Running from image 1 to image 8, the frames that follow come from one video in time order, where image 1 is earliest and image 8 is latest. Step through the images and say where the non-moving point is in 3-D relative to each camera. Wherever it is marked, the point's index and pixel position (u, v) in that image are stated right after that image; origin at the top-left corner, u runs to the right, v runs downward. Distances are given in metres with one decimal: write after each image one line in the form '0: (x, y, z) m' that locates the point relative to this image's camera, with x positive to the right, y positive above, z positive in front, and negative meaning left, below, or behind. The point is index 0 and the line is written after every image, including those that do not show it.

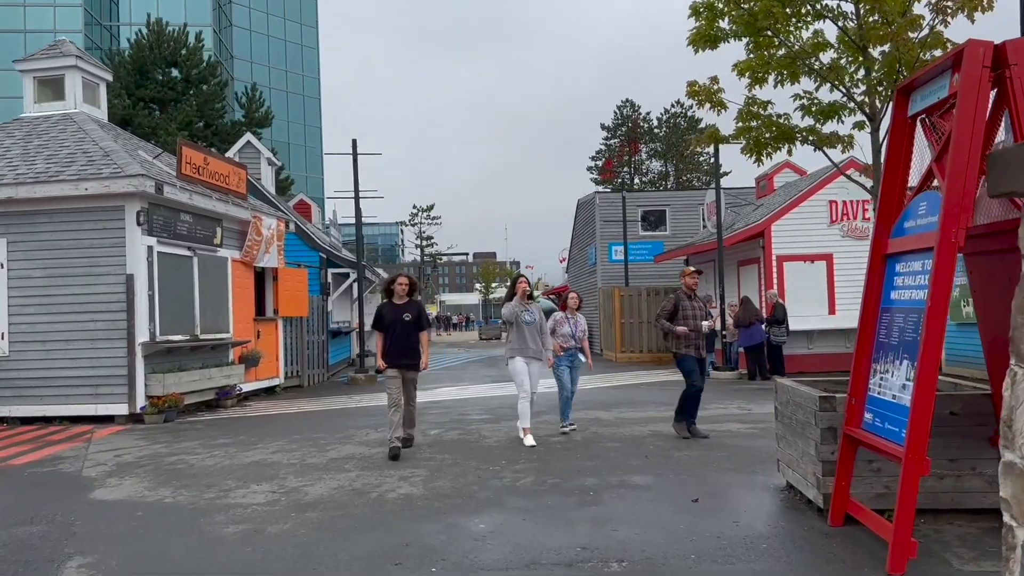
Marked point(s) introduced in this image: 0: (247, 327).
0: (-4.5, -0.7, +14.2) m
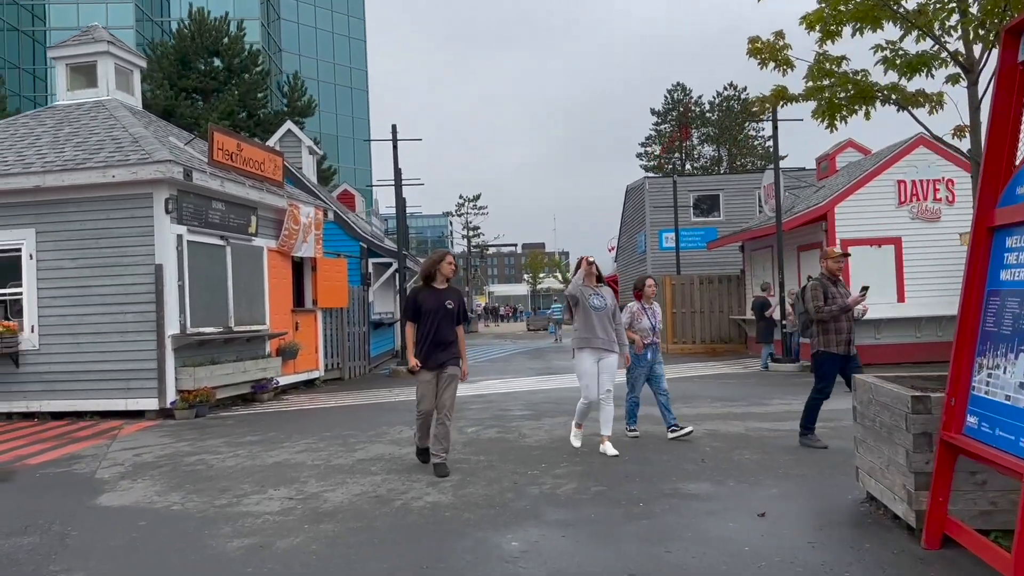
0: (-3.7, -0.5, +13.8) m
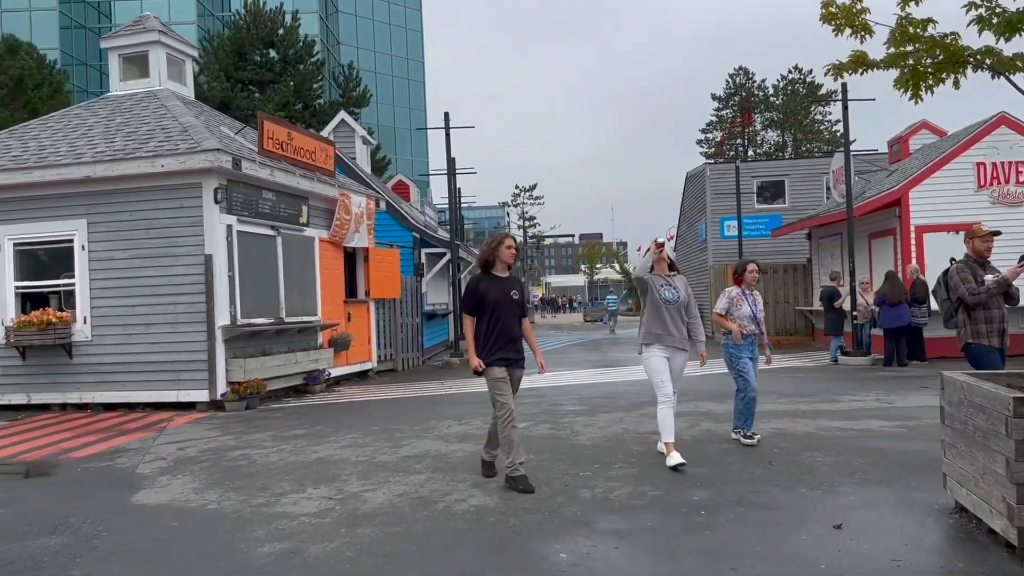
0: (-2.9, -0.3, +13.6) m
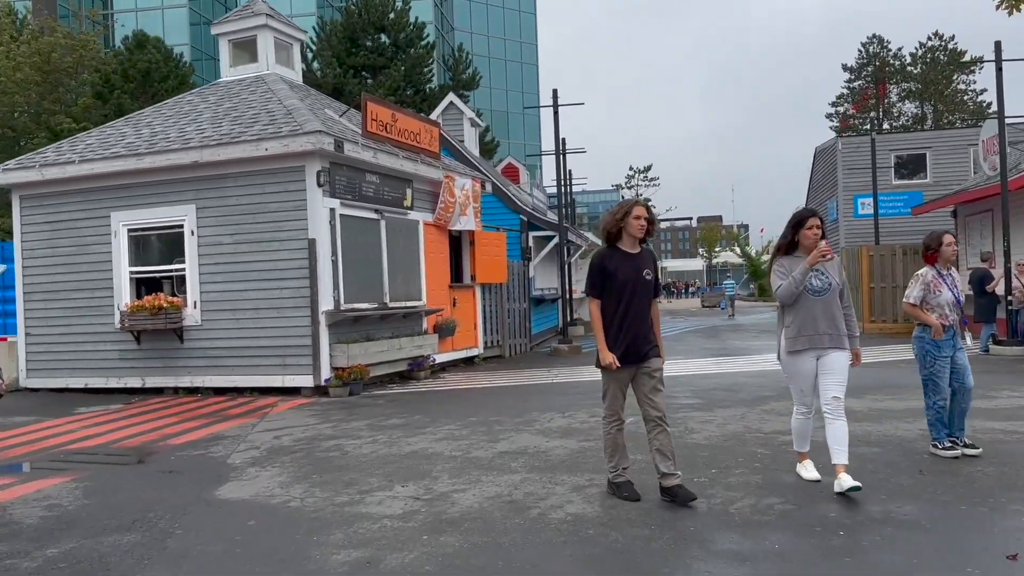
0: (-1.1, -0.1, +13.3) m
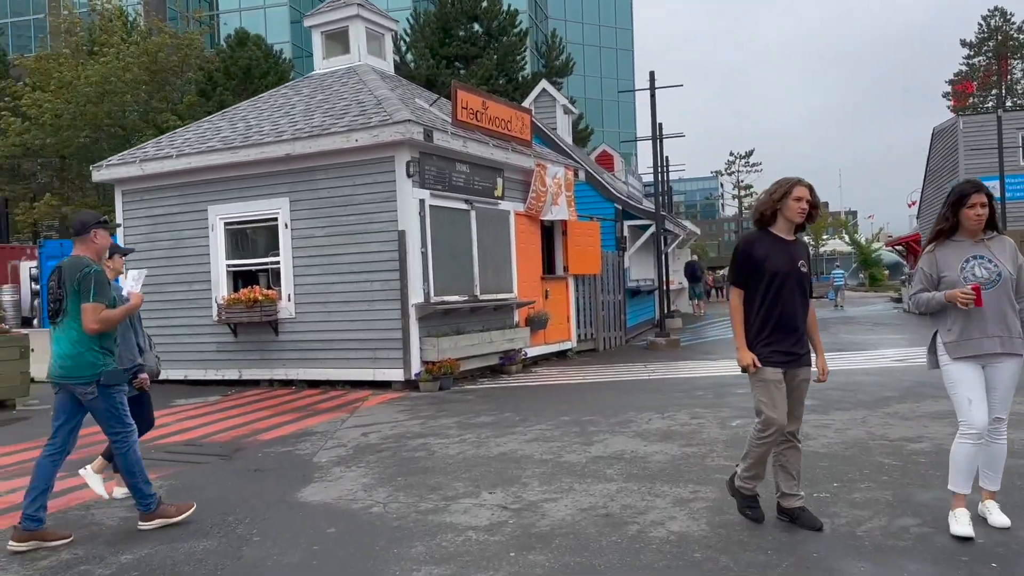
0: (+0.3, 0.0, +12.9) m
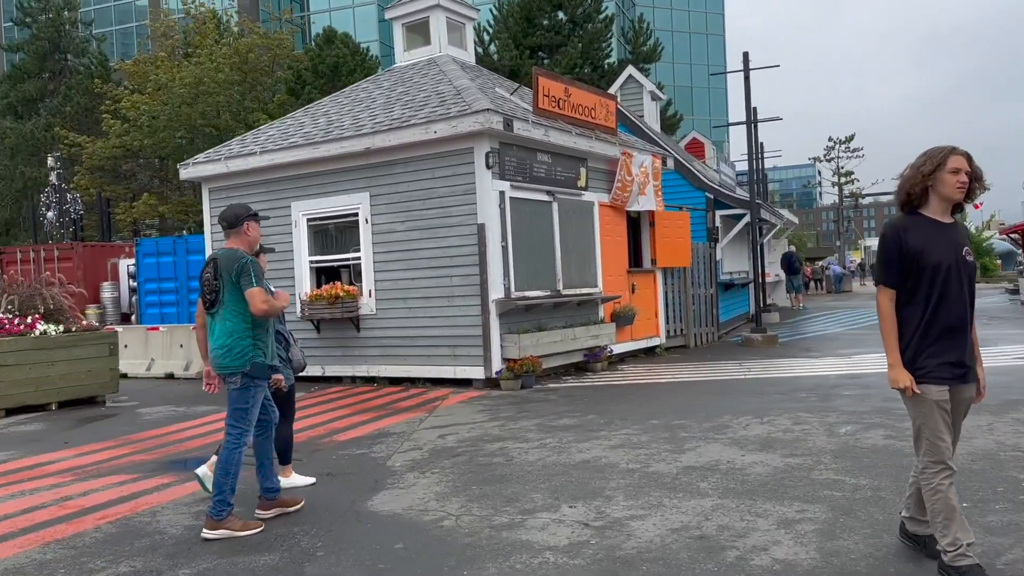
0: (+1.6, +0.1, +12.4) m
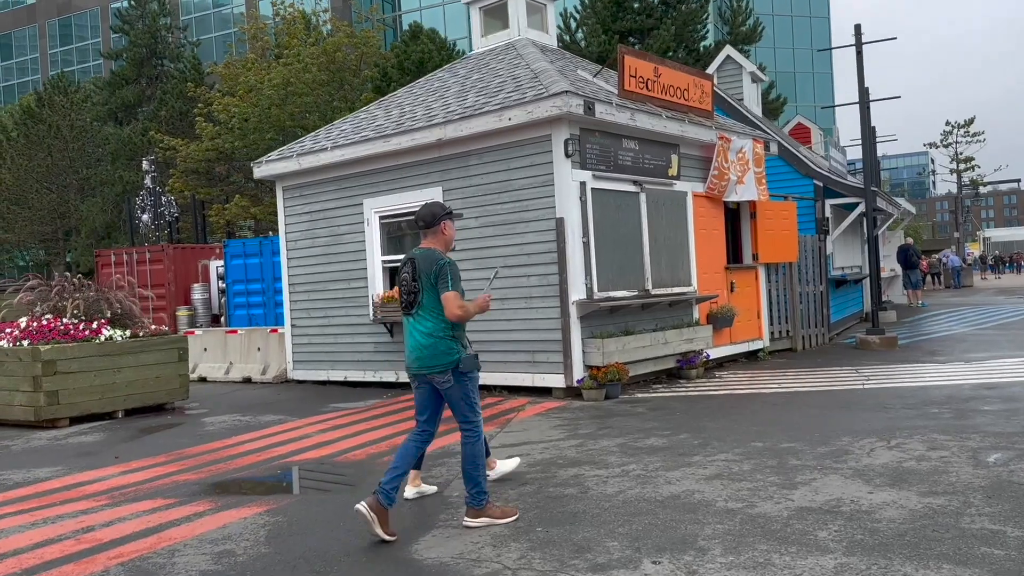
0: (+2.8, +0.1, +11.3) m
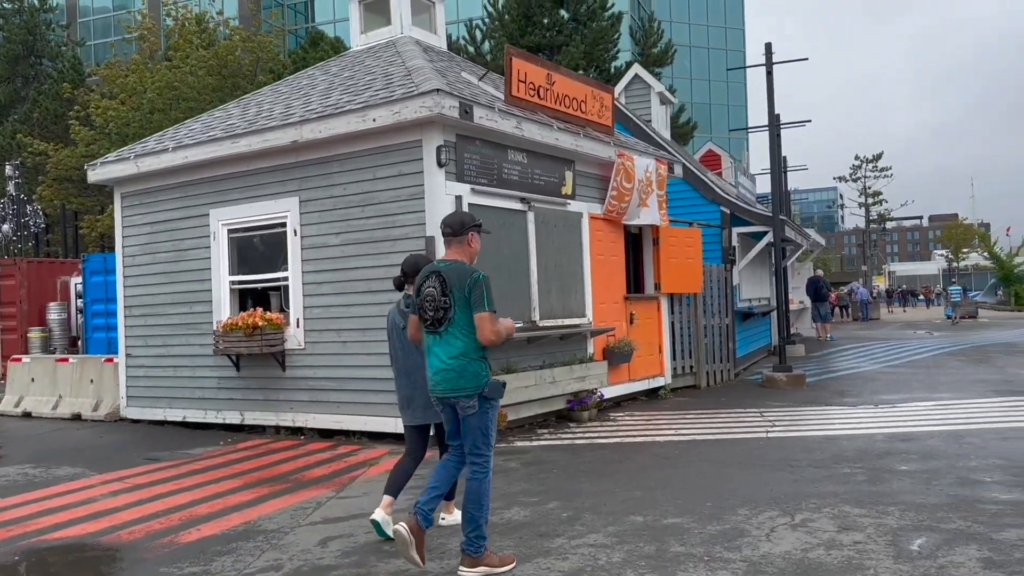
0: (+1.2, -0.3, +10.3) m
